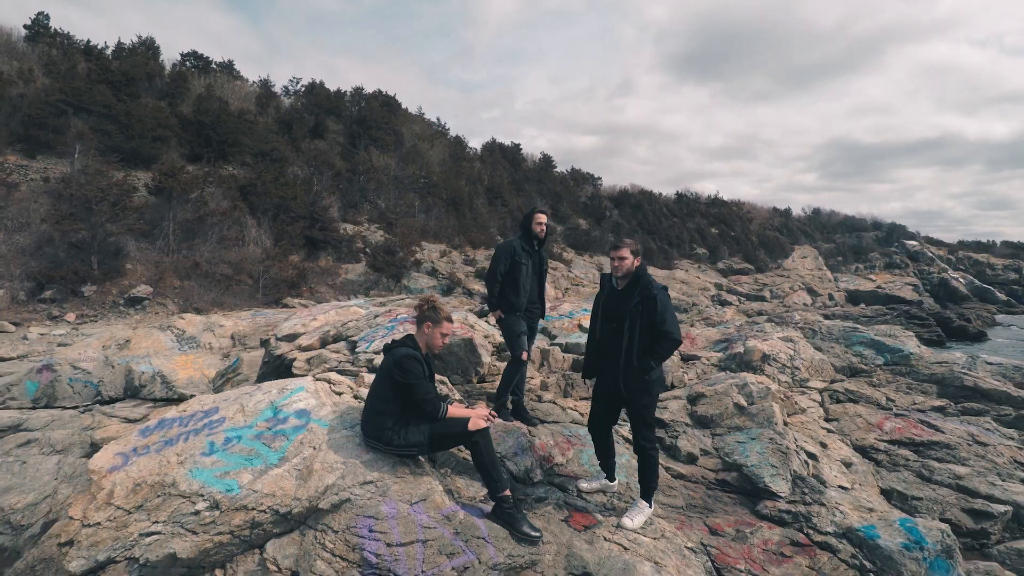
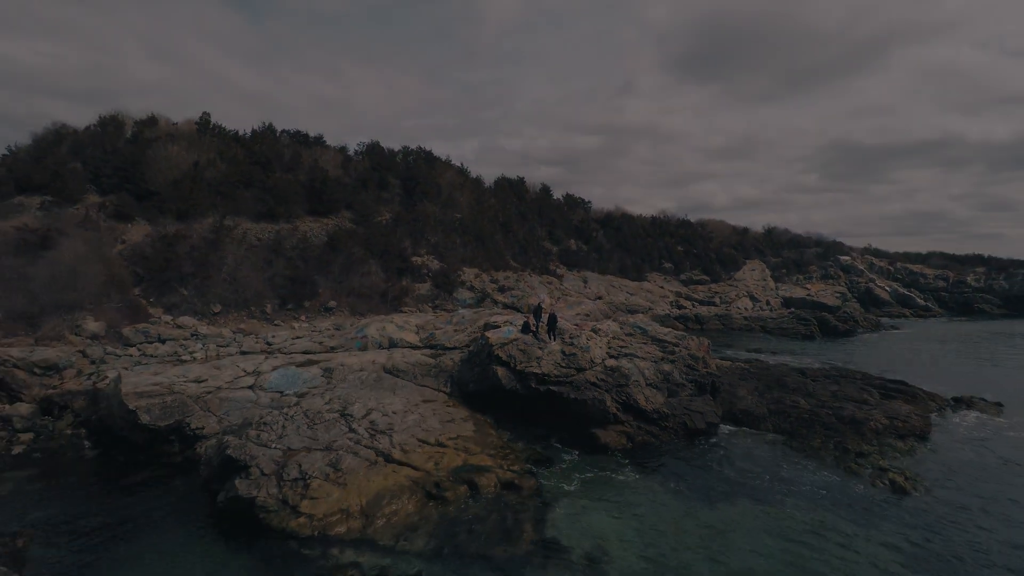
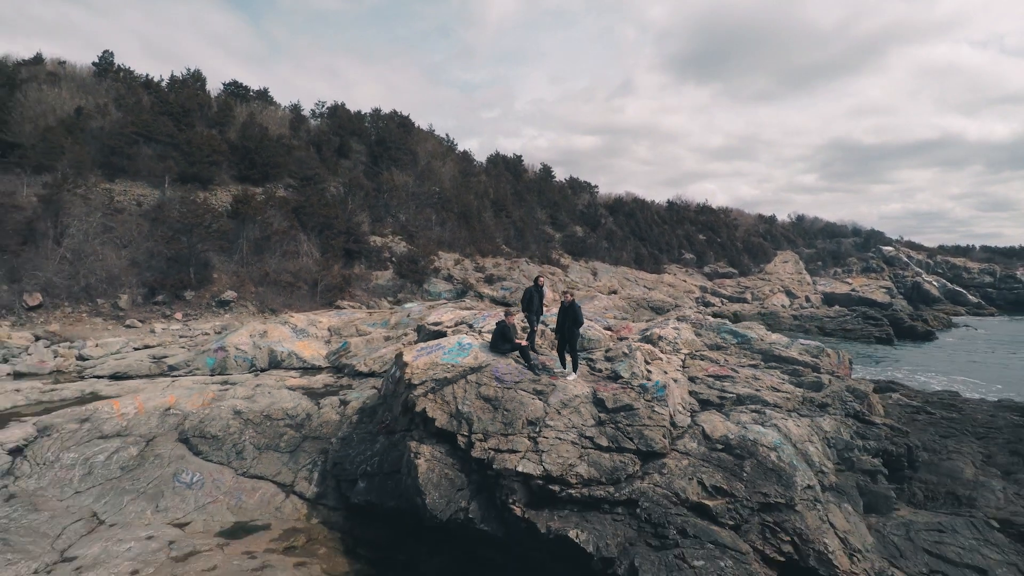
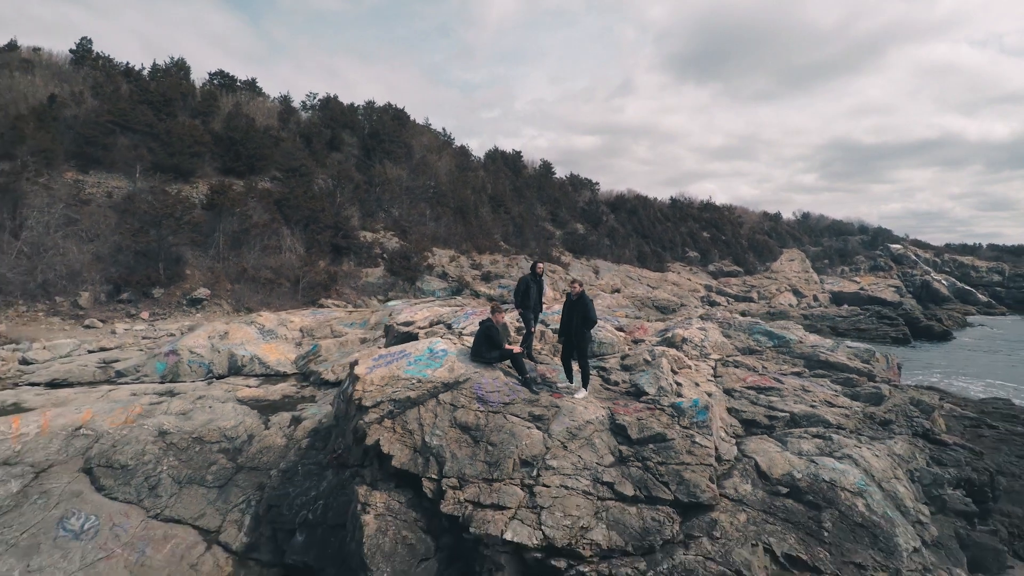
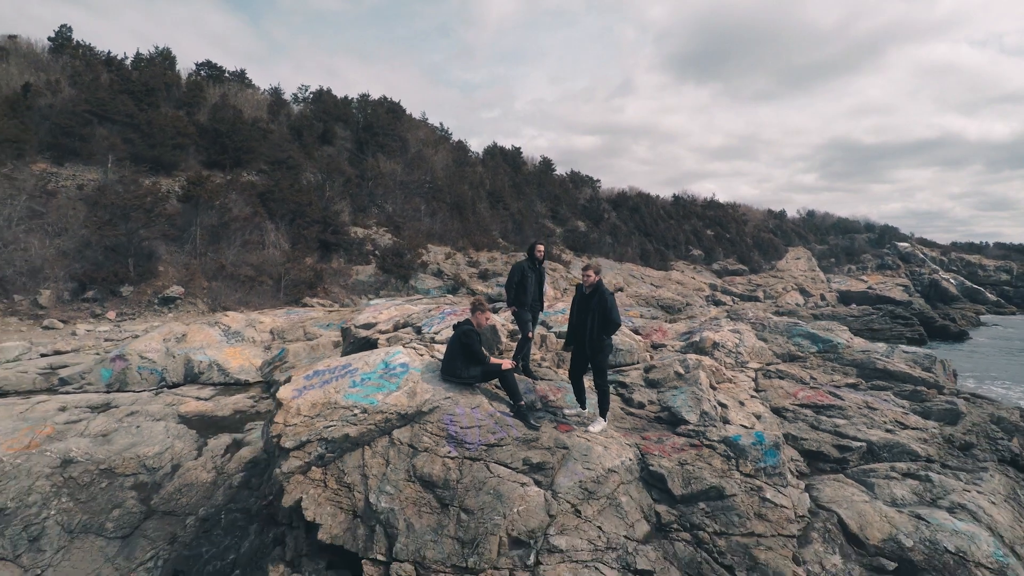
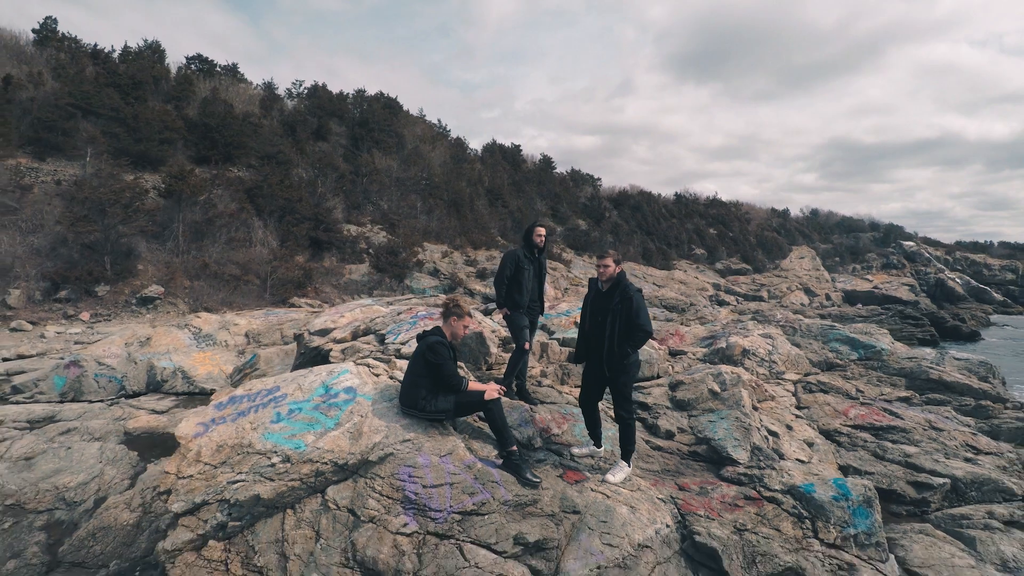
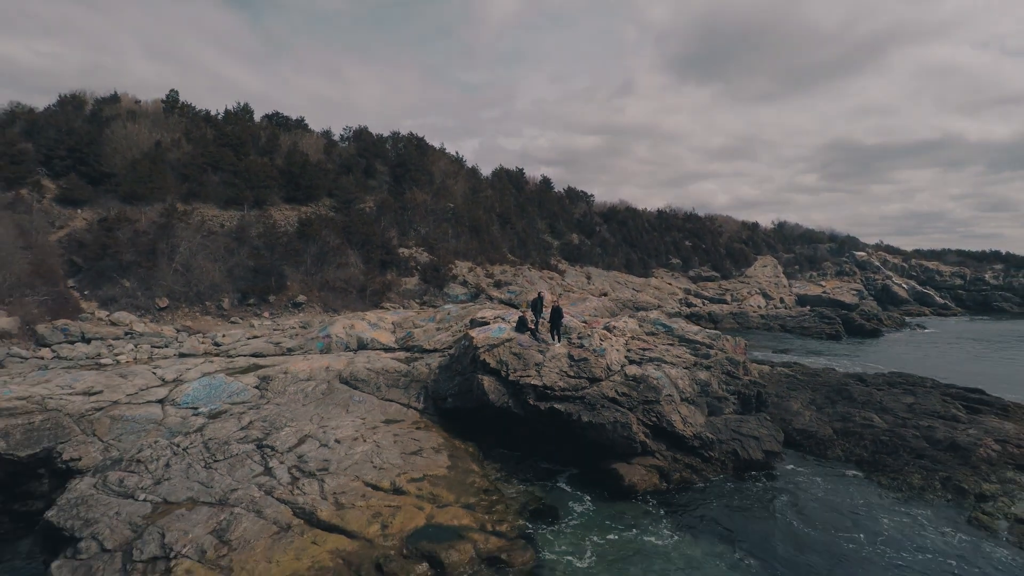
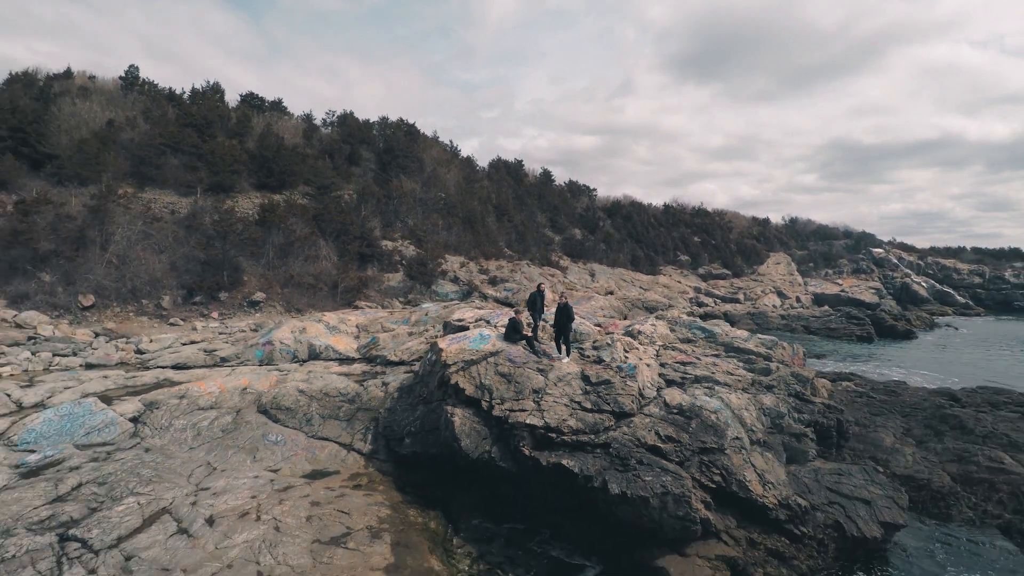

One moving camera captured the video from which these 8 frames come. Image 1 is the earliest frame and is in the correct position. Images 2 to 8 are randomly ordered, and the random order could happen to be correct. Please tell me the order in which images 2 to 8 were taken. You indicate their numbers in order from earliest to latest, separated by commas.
6, 5, 4, 3, 8, 7, 2
